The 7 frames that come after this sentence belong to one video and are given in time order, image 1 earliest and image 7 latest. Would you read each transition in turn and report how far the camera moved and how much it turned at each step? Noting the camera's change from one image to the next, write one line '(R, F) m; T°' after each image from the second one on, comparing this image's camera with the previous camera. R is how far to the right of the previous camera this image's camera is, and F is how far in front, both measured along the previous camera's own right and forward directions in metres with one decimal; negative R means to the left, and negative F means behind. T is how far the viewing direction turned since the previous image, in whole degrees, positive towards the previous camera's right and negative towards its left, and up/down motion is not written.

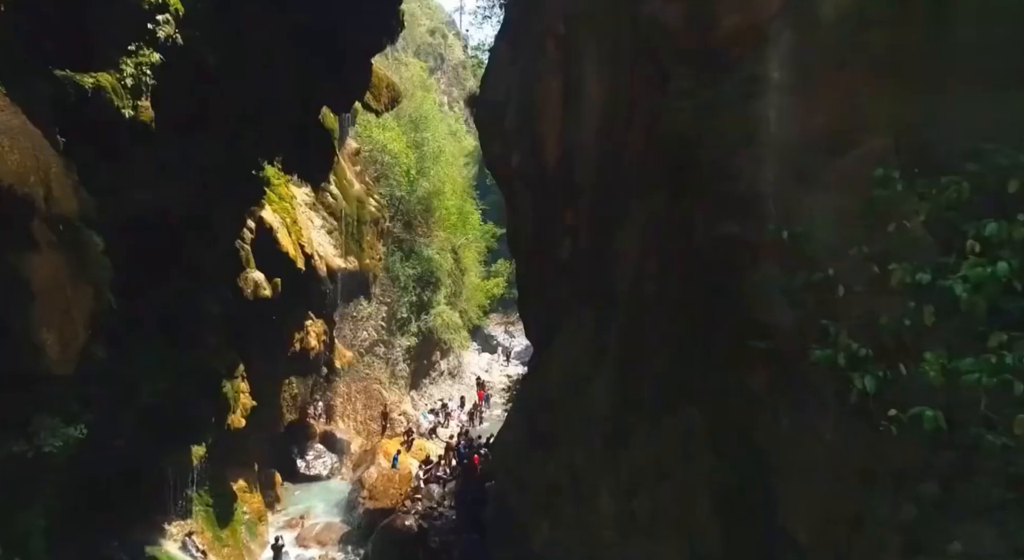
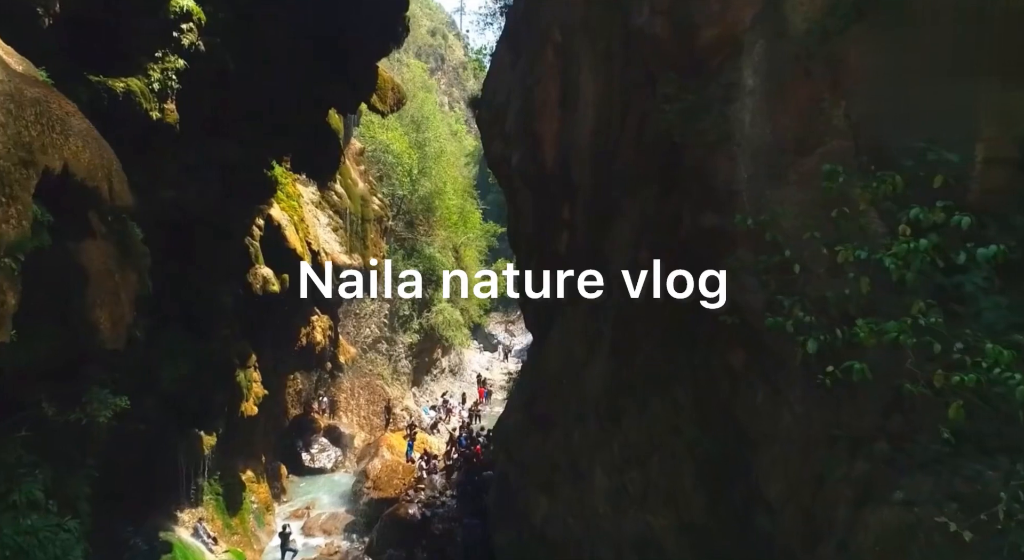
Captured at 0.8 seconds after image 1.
(0.0, -0.5) m; 0°
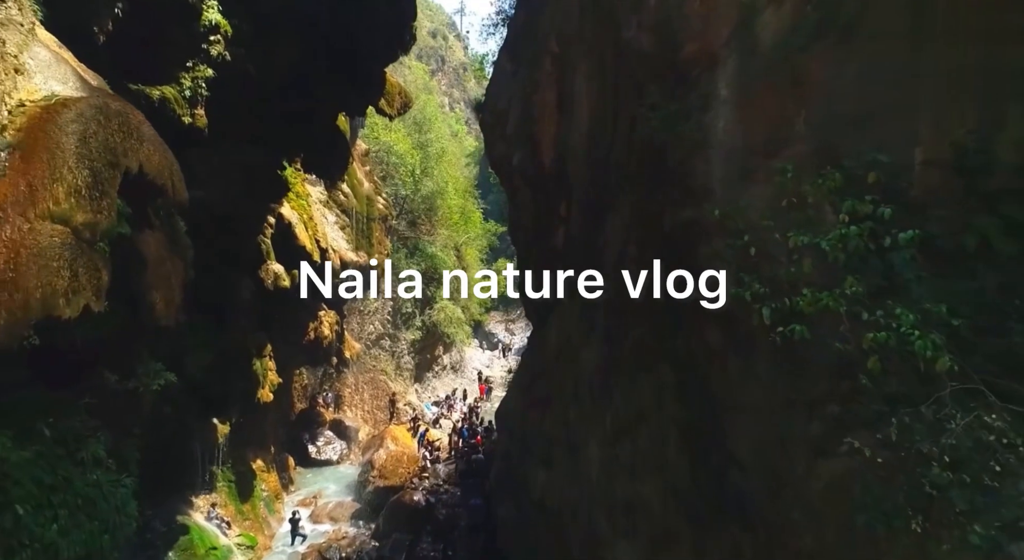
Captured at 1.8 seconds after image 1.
(0.0, -0.7) m; 0°
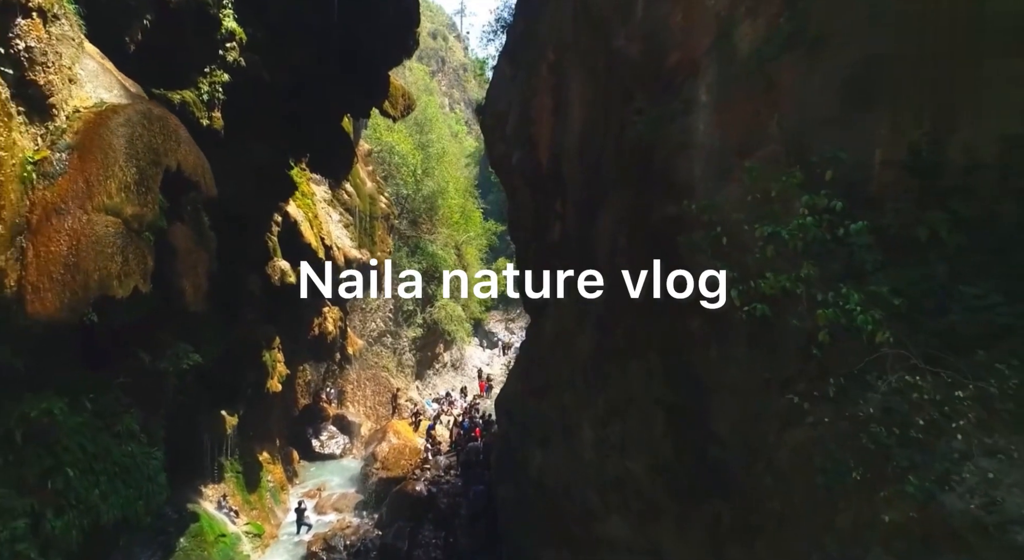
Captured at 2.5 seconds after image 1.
(0.0, -0.5) m; 0°
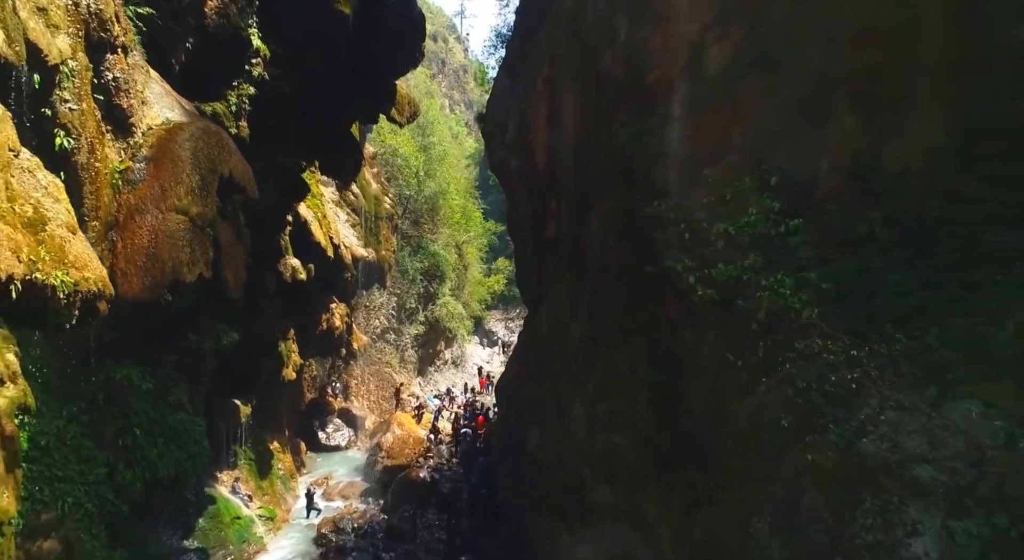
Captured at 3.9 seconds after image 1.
(0.0, -0.9) m; 0°
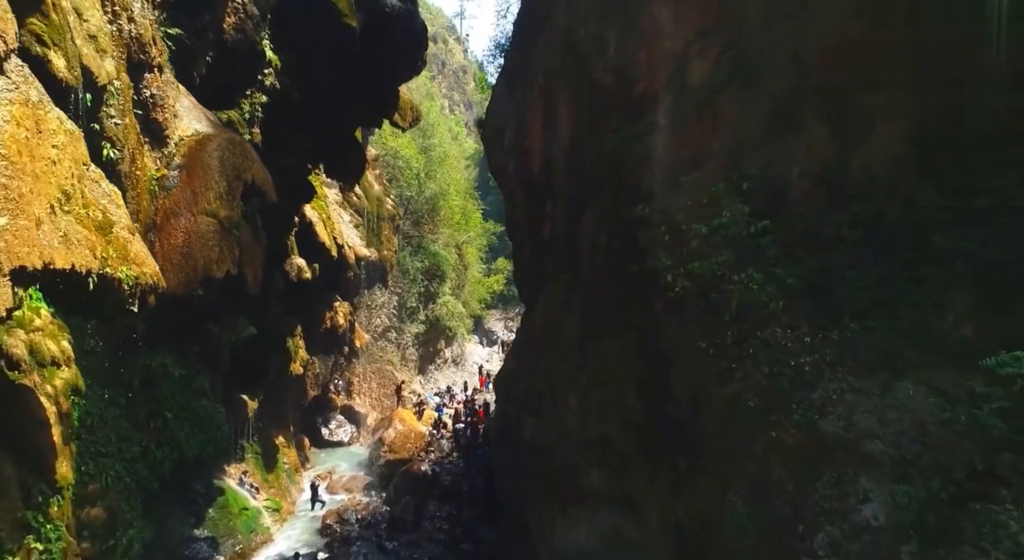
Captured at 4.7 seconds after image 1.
(0.0, -0.6) m; 0°
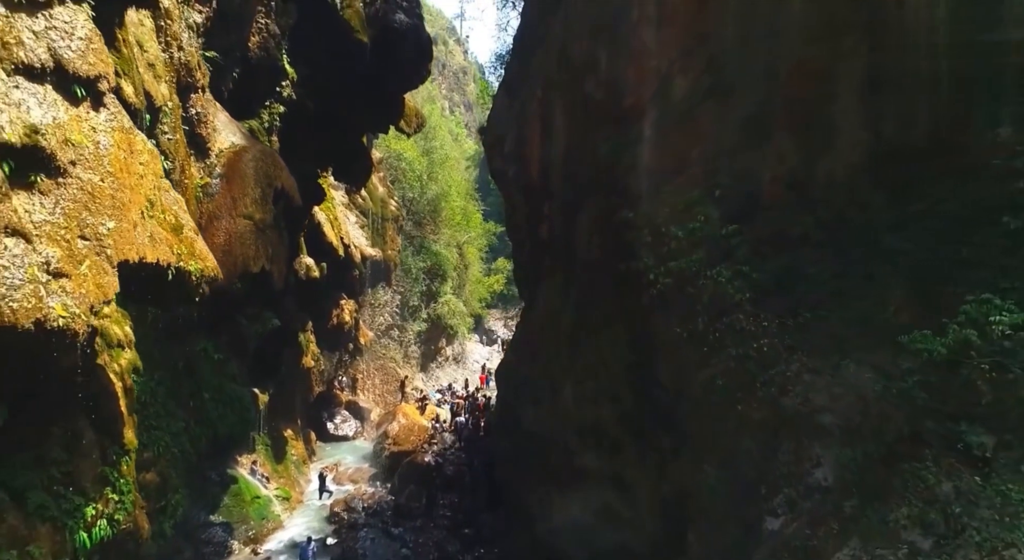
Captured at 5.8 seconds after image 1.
(0.0, -0.8) m; 0°
